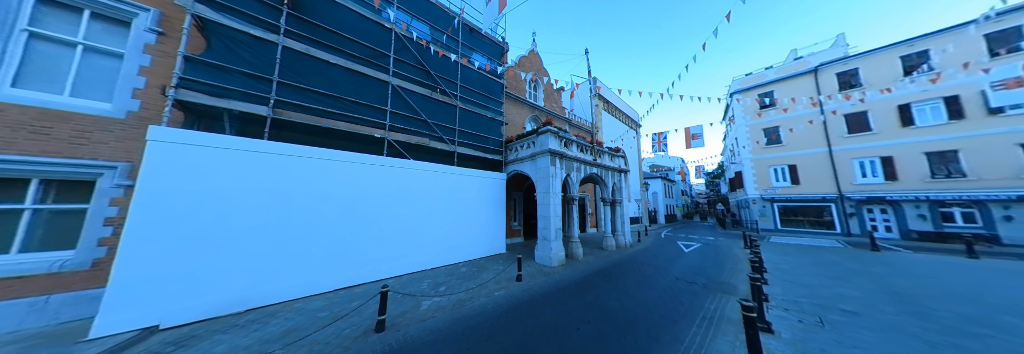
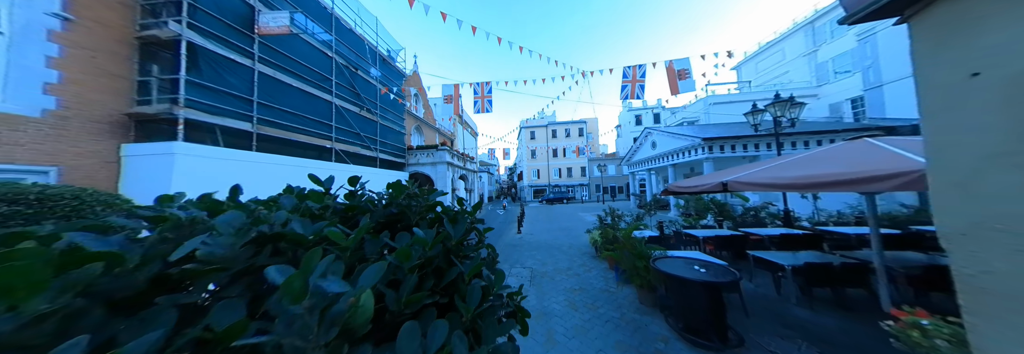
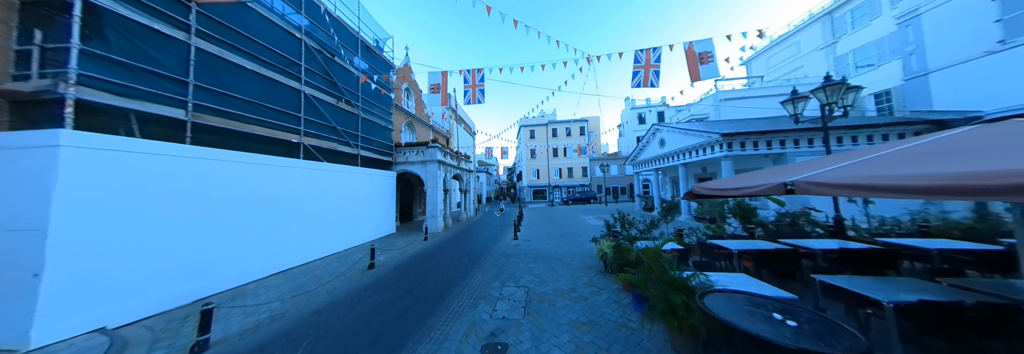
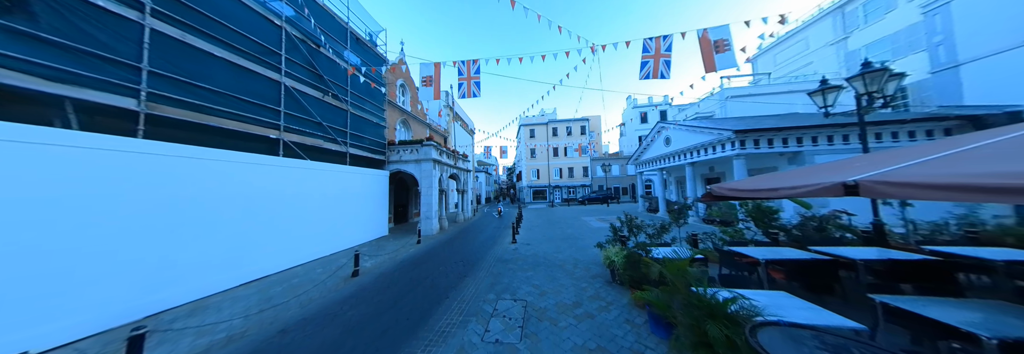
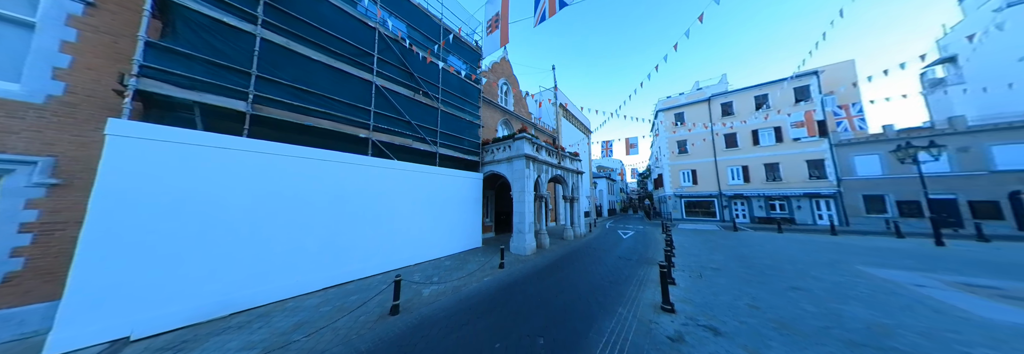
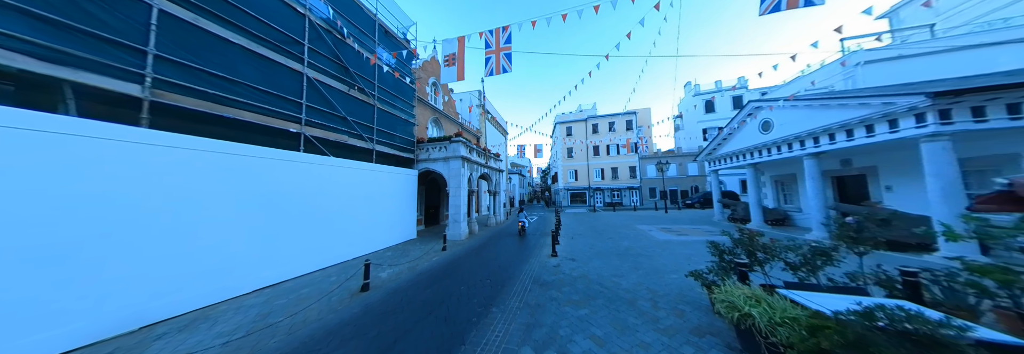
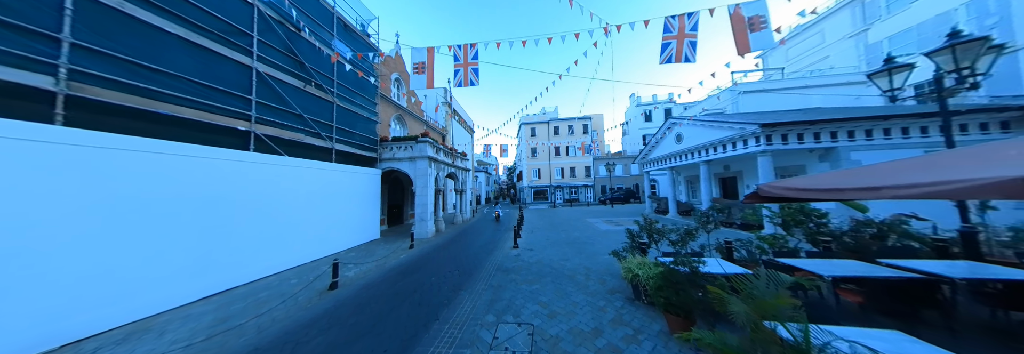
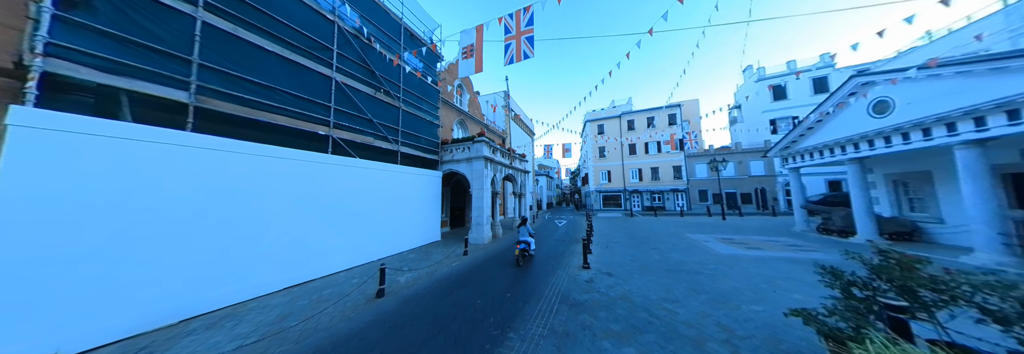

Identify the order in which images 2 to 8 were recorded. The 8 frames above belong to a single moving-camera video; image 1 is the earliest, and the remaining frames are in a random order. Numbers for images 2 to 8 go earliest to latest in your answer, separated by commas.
5, 8, 6, 7, 4, 3, 2
